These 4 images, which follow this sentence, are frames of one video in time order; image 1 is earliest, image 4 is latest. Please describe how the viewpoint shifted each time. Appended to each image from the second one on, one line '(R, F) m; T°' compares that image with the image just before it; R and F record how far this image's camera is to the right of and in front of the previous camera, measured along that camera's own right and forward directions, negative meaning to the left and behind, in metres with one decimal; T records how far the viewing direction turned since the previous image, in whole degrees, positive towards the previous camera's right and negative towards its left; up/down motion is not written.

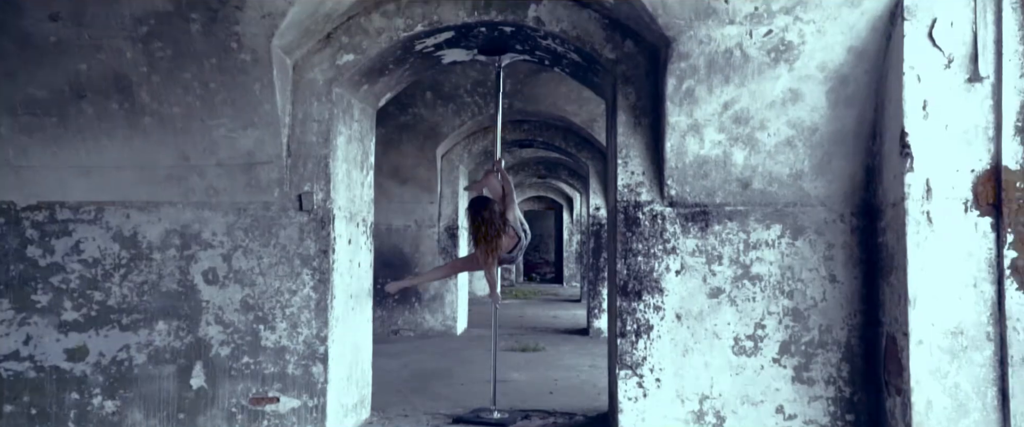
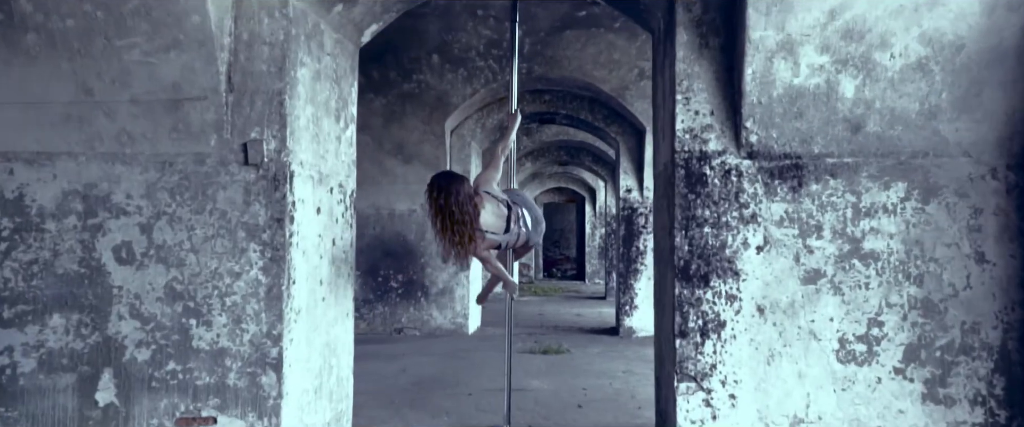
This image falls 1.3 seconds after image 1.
(0.0, +0.9) m; -2°
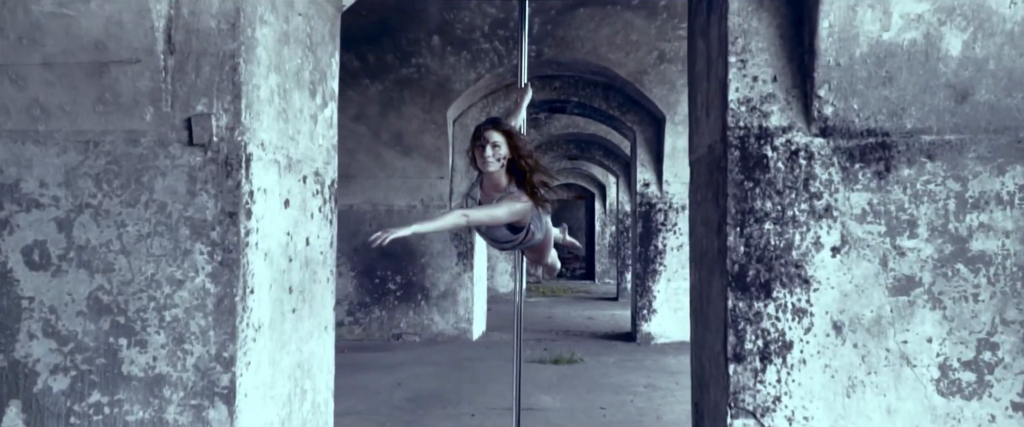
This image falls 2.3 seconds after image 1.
(0.0, +0.5) m; -1°
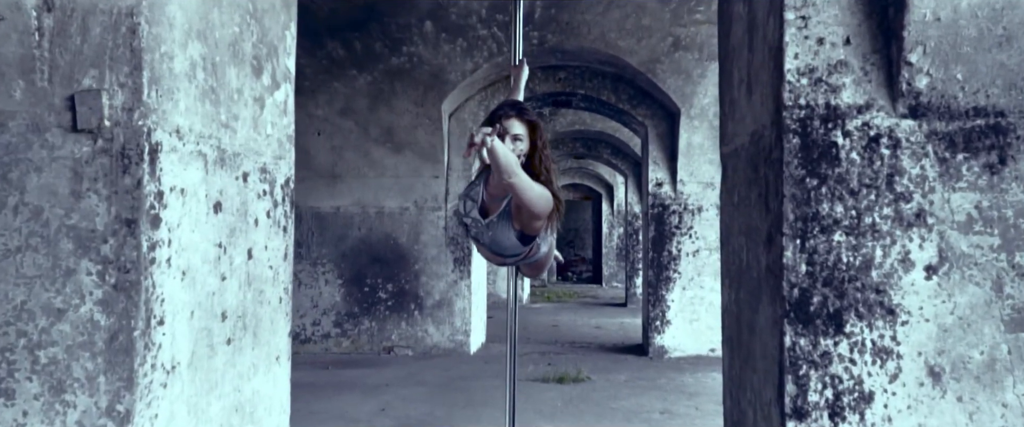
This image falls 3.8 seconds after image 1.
(0.0, +0.5) m; -1°
